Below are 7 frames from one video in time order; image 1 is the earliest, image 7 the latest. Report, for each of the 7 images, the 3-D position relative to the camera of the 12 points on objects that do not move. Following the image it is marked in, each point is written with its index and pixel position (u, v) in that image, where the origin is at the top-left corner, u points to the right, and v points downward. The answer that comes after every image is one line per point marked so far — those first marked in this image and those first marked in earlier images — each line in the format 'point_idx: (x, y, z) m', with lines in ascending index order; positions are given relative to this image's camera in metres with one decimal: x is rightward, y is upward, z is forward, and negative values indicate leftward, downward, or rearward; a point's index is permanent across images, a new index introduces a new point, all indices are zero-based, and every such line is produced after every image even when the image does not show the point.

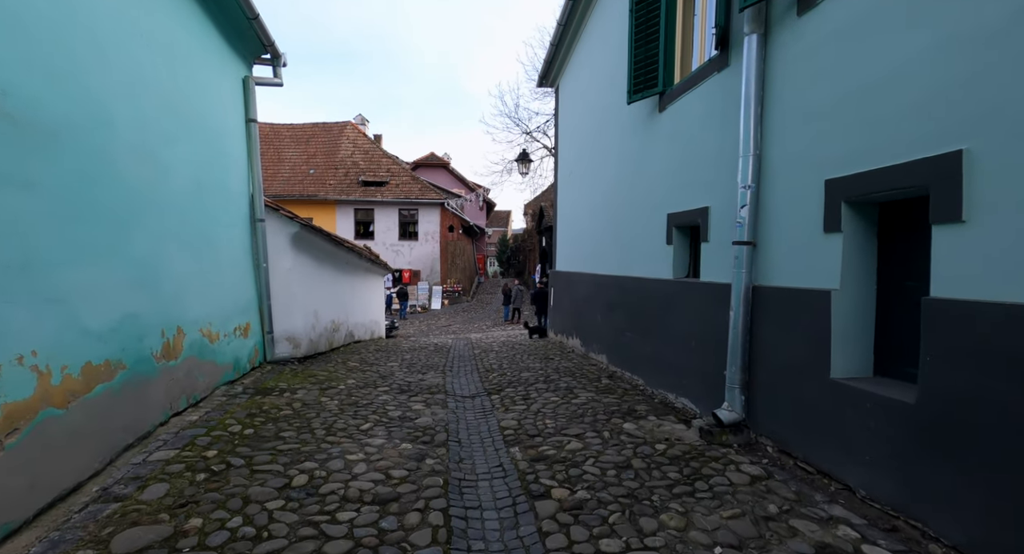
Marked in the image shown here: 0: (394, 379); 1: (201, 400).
0: (-1.5, -1.3, +6.4) m
1: (-2.8, -1.1, +4.4) m
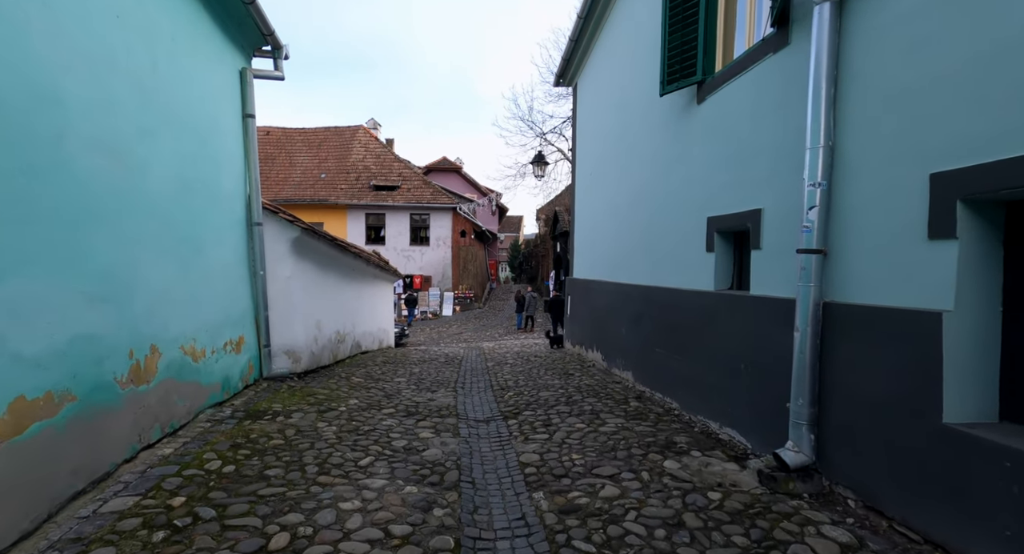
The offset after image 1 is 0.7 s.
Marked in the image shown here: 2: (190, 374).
0: (-1.3, -1.4, +5.9) m
1: (-2.6, -1.2, +3.9) m
2: (-2.7, -0.8, +4.2) m
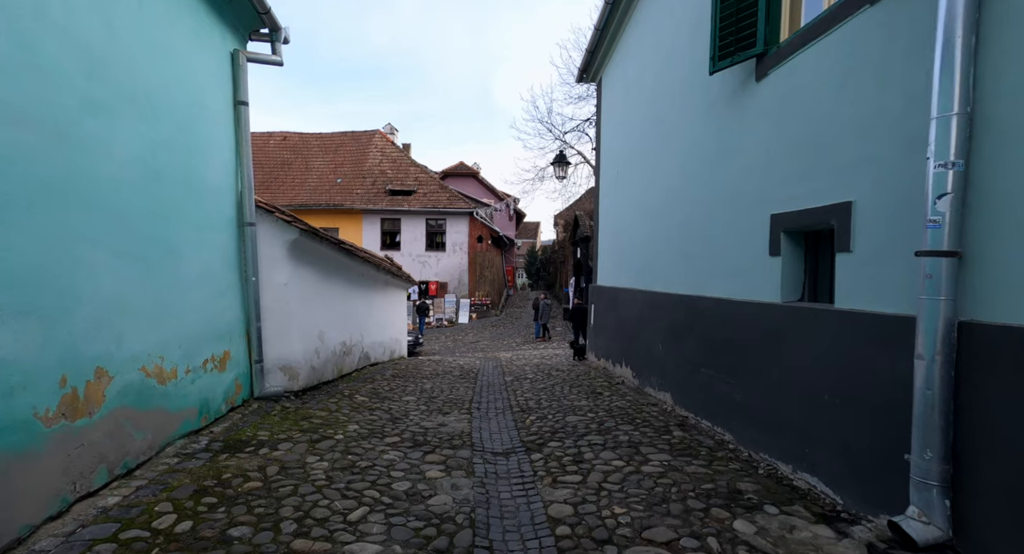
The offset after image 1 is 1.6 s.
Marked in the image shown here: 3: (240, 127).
0: (-1.1, -1.5, +5.2) m
1: (-2.4, -1.2, +3.2) m
2: (-2.5, -0.9, +3.5) m
3: (-2.9, +1.6, +5.2) m
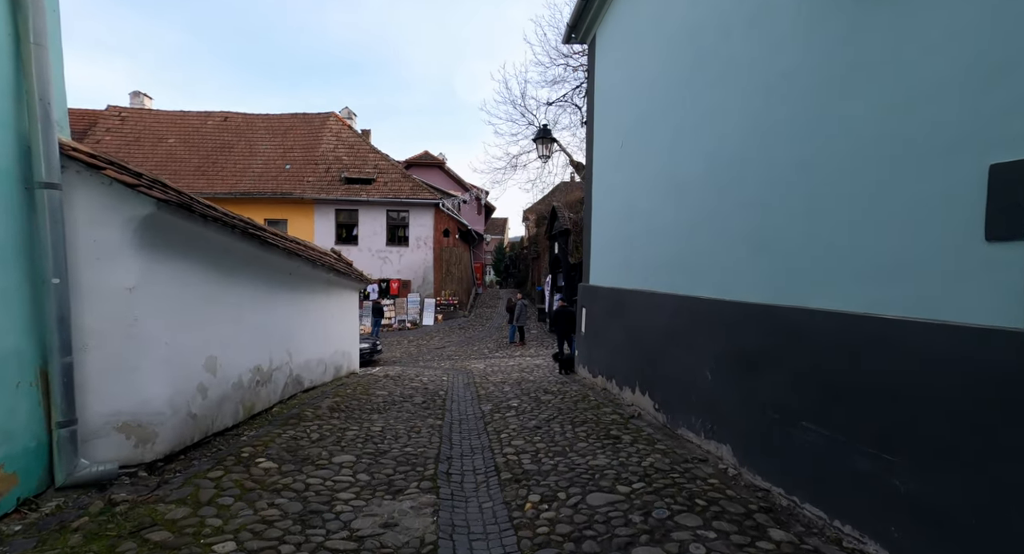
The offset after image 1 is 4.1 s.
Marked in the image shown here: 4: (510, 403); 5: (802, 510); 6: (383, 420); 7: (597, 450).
0: (-1.1, -1.5, +3.1) m
1: (-2.3, -1.2, +1.0) m
2: (-2.4, -0.9, +1.3) m
3: (-2.9, +1.6, +3.0) m
4: (0.0, -1.8, +7.2) m
5: (+1.9, -1.5, +3.3) m
6: (-1.5, -1.7, +6.0) m
7: (+0.8, -1.6, +4.7) m
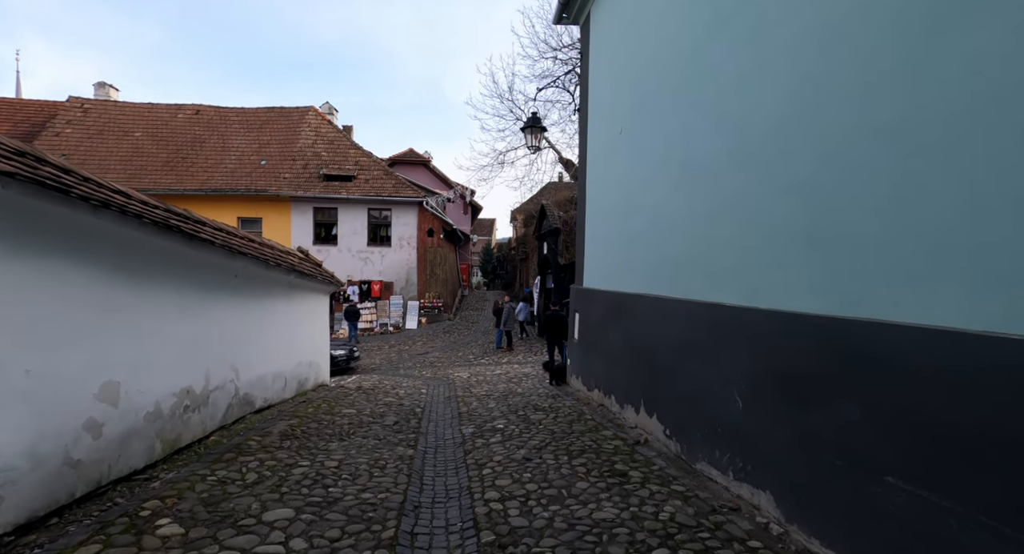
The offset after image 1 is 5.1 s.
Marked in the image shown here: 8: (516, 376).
0: (-1.2, -1.5, +2.1) m
1: (-2.4, -1.3, +0.1) m
2: (-2.5, -0.9, +0.3) m
3: (-3.0, +1.6, +2.0) m
4: (-0.2, -1.9, +6.3) m
5: (+1.8, -1.6, +2.4) m
6: (-1.7, -1.7, +5.0) m
7: (+0.7, -1.6, +3.8) m
8: (+0.1, -2.1, +10.5) m
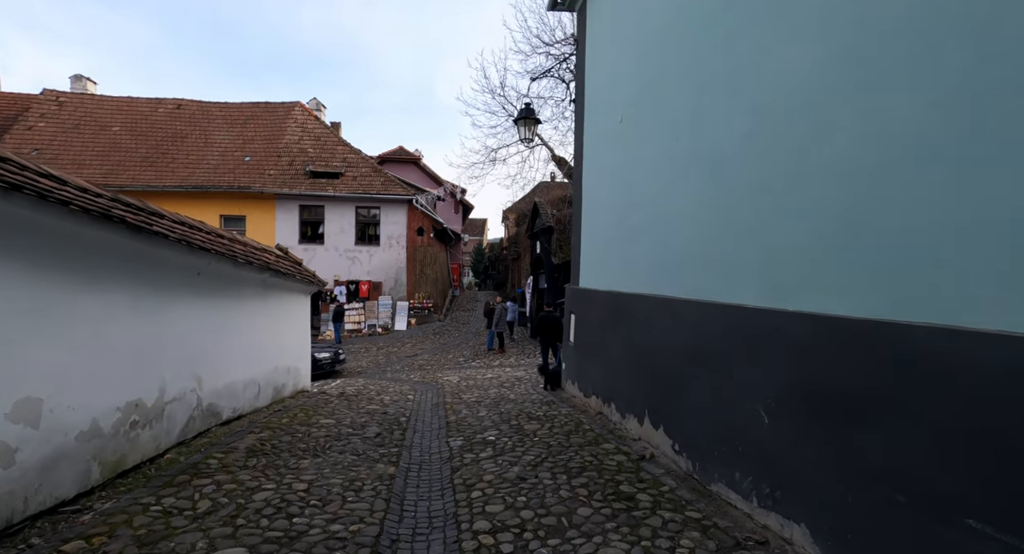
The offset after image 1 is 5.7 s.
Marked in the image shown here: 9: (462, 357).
0: (-1.2, -1.5, +1.6) m
1: (-2.4, -1.2, -0.5) m
2: (-2.5, -0.9, -0.2) m
3: (-3.0, +1.6, +1.4) m
4: (-0.3, -1.8, +5.8) m
5: (+1.8, -1.5, +2.0) m
6: (-1.8, -1.7, +4.5) m
7: (+0.6, -1.6, +3.3) m
8: (-0.1, -2.1, +10.0) m
9: (-1.5, -2.4, +14.7) m
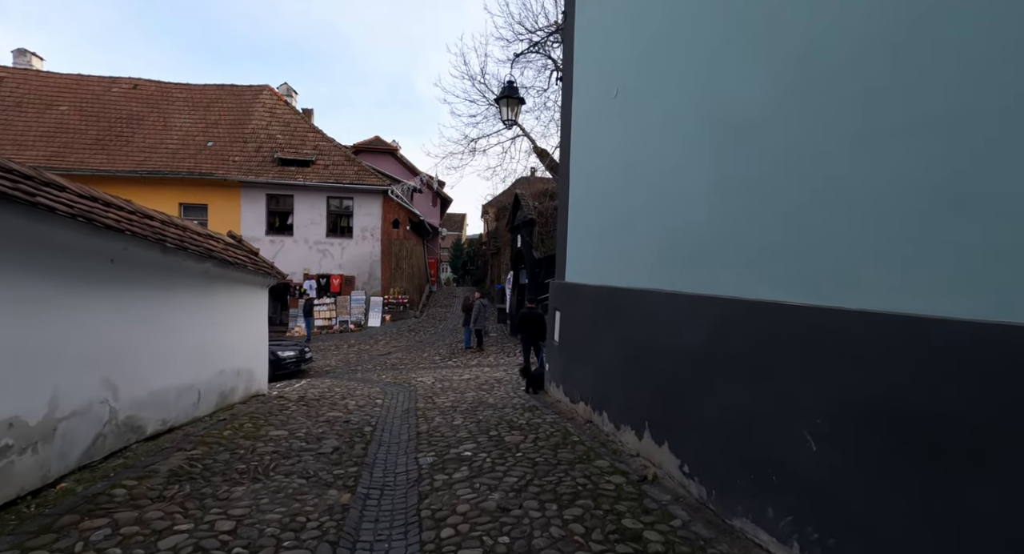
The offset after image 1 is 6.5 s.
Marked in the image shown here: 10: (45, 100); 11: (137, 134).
0: (-1.2, -1.4, +0.8) m
1: (-2.3, -1.2, -1.3) m
2: (-2.4, -0.8, -1.1) m
3: (-3.0, +1.7, +0.6) m
4: (-0.5, -1.7, +5.0) m
5: (+1.7, -1.5, +1.3) m
6: (-1.9, -1.6, +3.7) m
7: (+0.5, -1.6, +2.6) m
8: (-0.5, -2.0, +9.2) m
9: (-2.1, -2.2, +13.9) m
10: (-18.7, +7.1, +20.0) m
11: (-14.9, +5.7, +19.9) m
